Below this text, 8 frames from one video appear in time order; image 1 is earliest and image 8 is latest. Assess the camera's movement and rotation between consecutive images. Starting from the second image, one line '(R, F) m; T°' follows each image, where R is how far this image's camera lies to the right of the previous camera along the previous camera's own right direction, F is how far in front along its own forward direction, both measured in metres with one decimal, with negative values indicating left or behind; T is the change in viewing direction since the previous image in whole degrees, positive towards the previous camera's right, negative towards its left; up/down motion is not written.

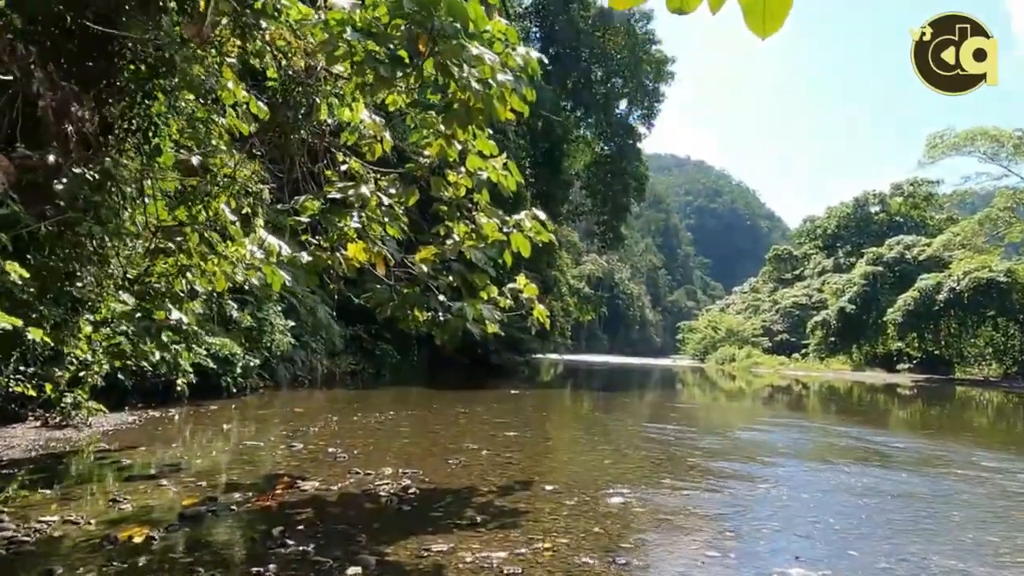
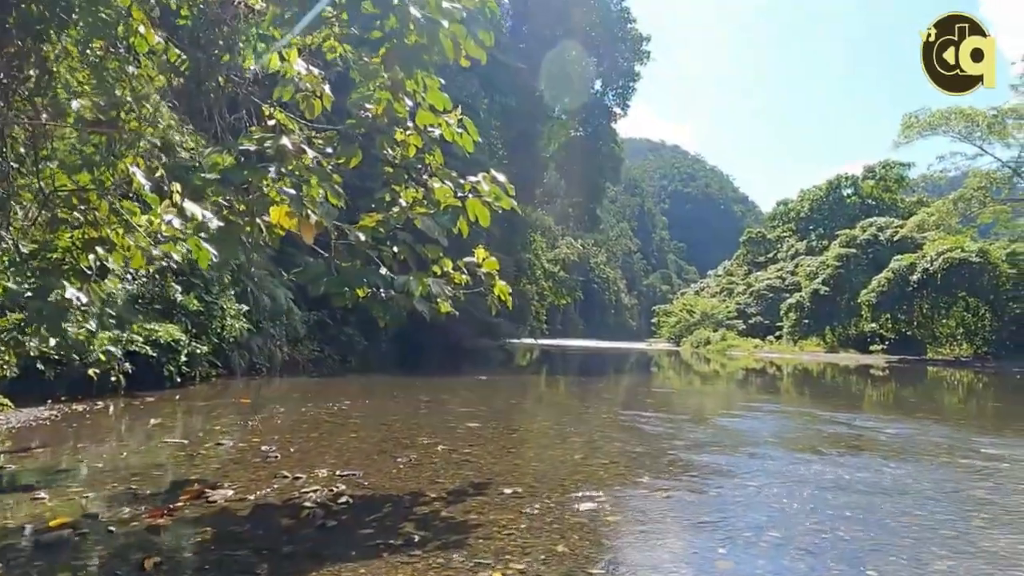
(+0.1, +0.7) m; +2°
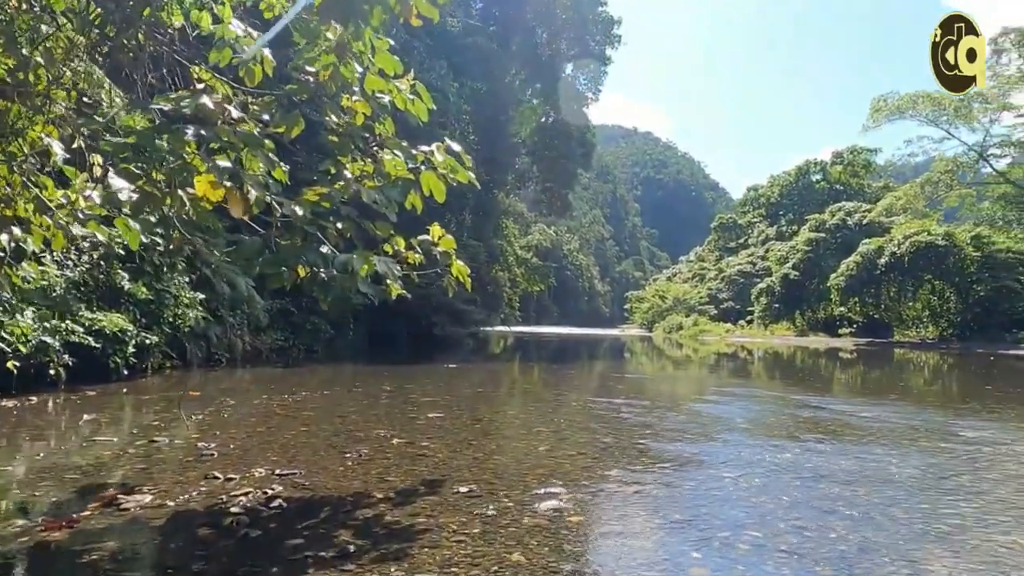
(+0.1, +0.3) m; +2°
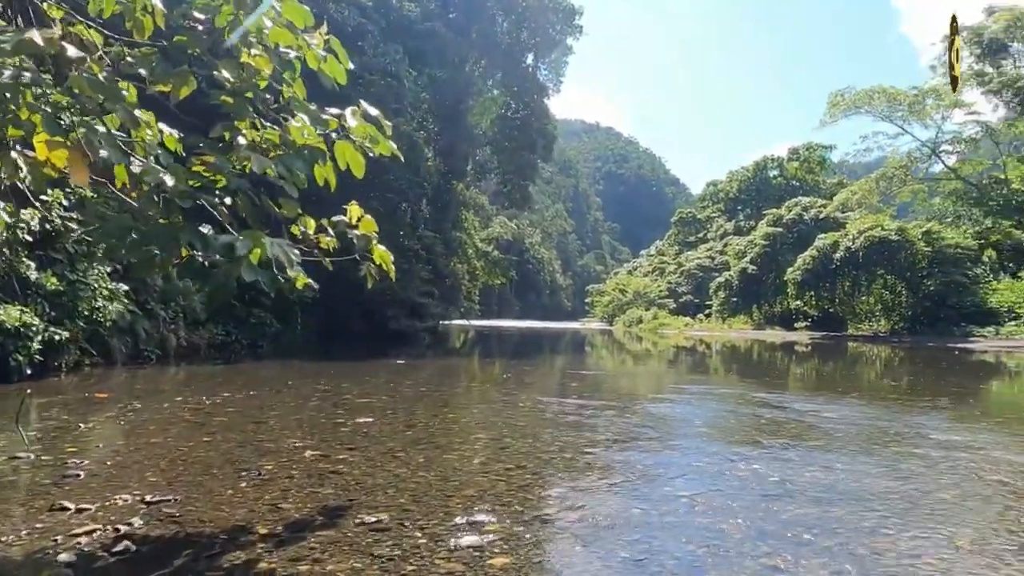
(+0.2, +0.6) m; +3°
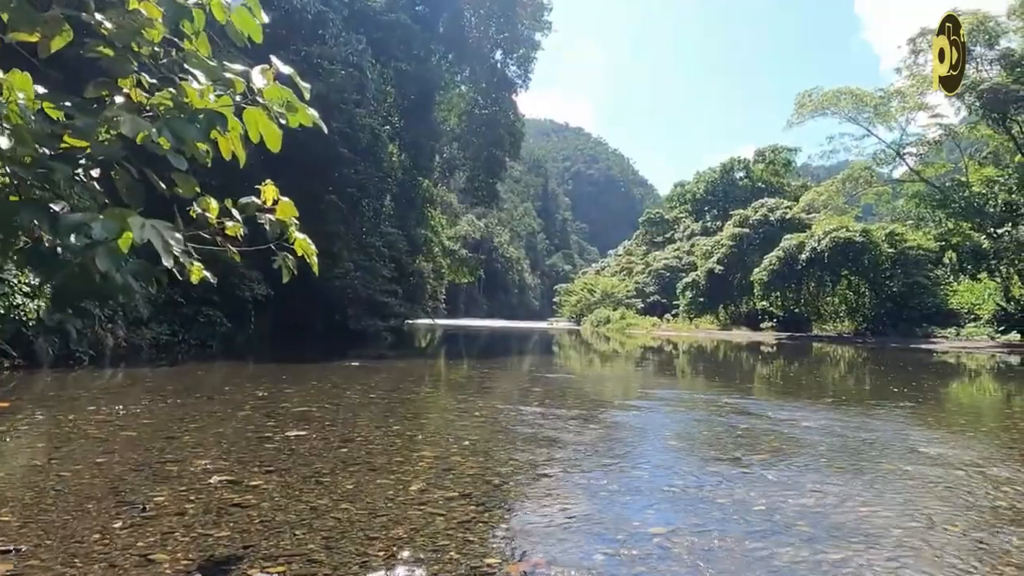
(+0.1, +0.6) m; +3°
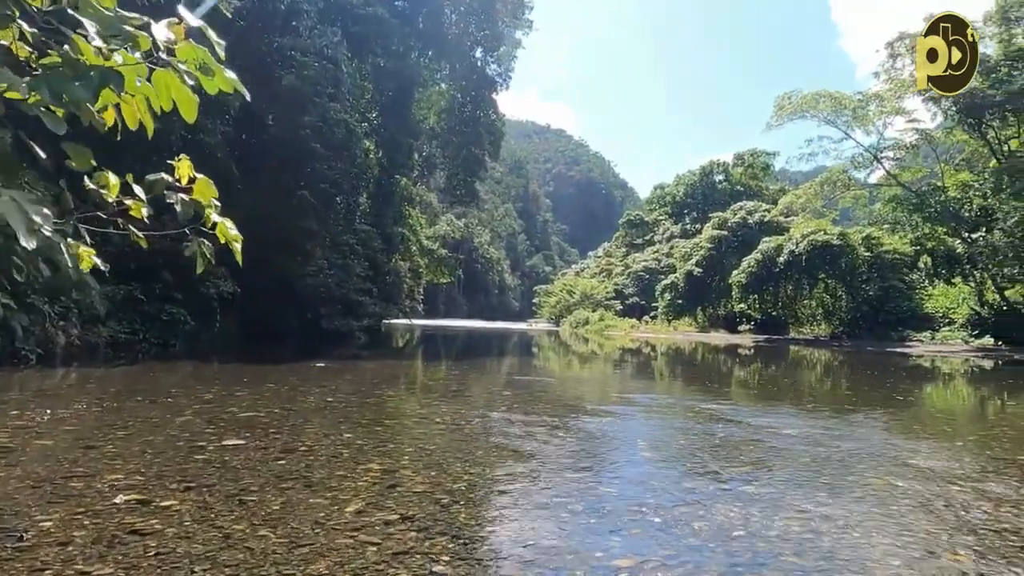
(+0.1, +0.4) m; +2°
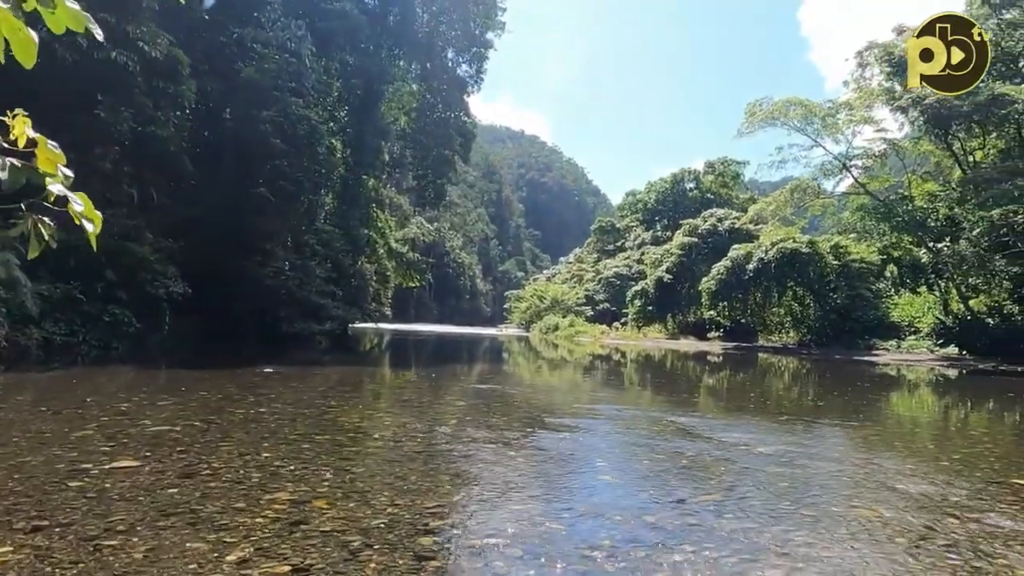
(+0.2, +0.5) m; +2°
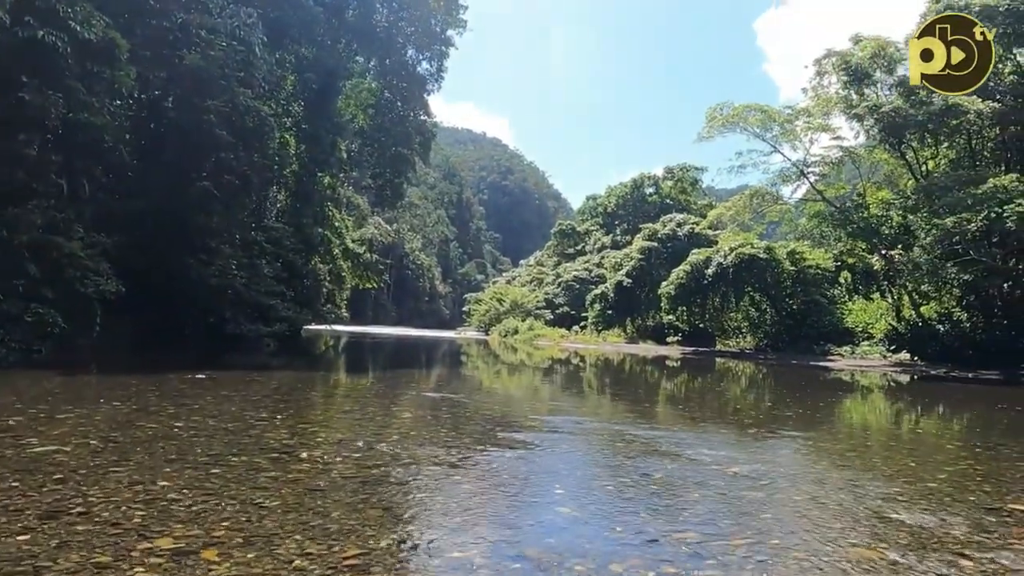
(+0.1, +0.6) m; +3°
